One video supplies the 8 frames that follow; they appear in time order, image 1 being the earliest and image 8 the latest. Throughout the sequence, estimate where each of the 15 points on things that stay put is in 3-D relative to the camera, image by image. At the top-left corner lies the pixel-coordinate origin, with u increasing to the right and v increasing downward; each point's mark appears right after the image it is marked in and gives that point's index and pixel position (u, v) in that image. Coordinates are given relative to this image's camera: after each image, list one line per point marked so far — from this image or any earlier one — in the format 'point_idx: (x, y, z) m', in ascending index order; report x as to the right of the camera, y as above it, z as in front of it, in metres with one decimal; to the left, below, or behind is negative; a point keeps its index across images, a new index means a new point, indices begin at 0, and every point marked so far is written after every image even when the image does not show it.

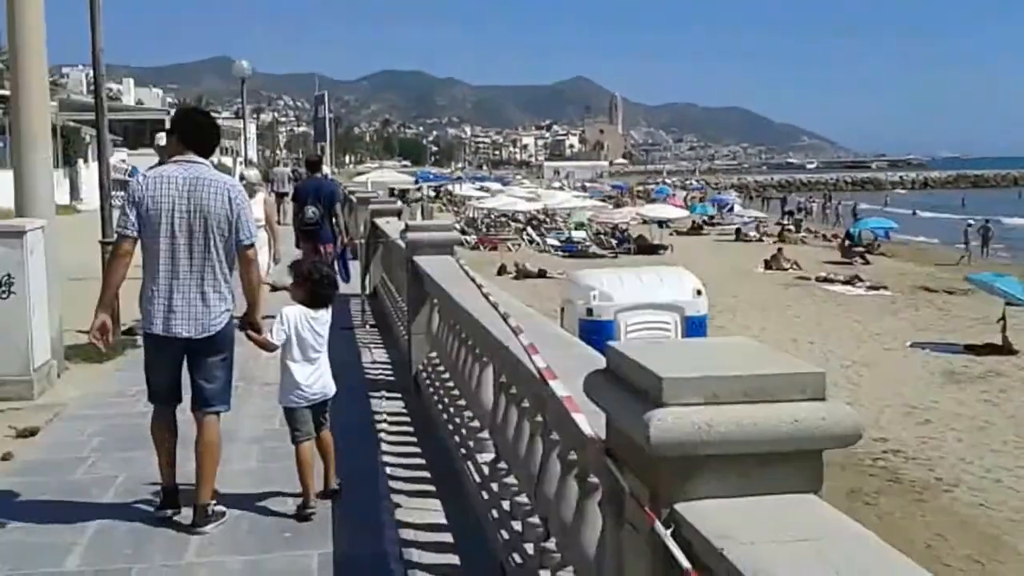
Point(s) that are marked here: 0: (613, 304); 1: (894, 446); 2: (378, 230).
0: (+0.9, -0.1, +9.9) m
1: (+4.1, -1.7, +12.8) m
2: (-1.5, +0.6, +13.2) m
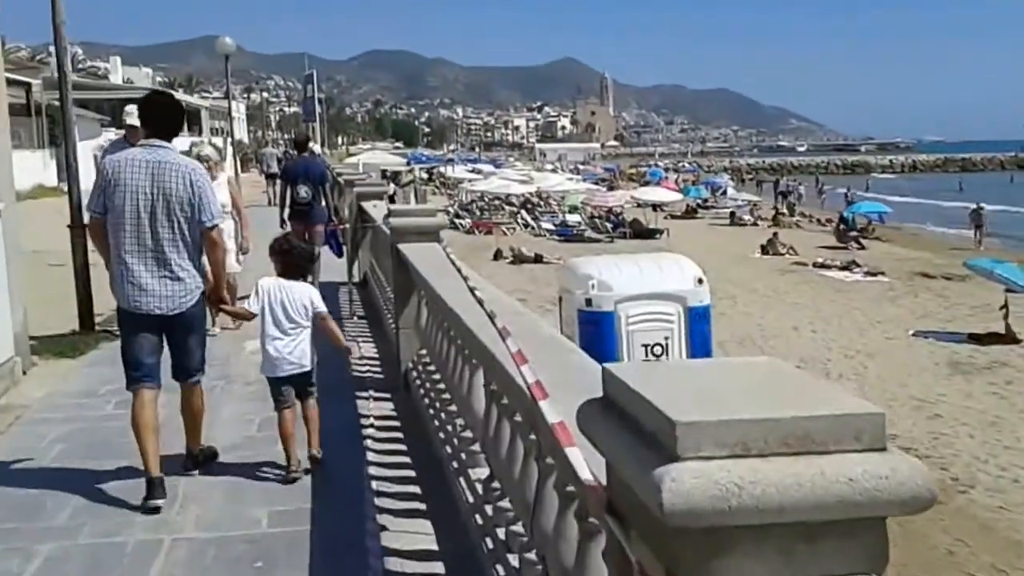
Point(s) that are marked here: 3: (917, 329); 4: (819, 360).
0: (+0.8, -0.1, +9.4) m
1: (+4.0, -1.6, +12.3) m
2: (-1.5, +0.8, +12.6) m
3: (+6.8, -0.7, +20.1) m
4: (+4.4, -1.0, +17.0) m
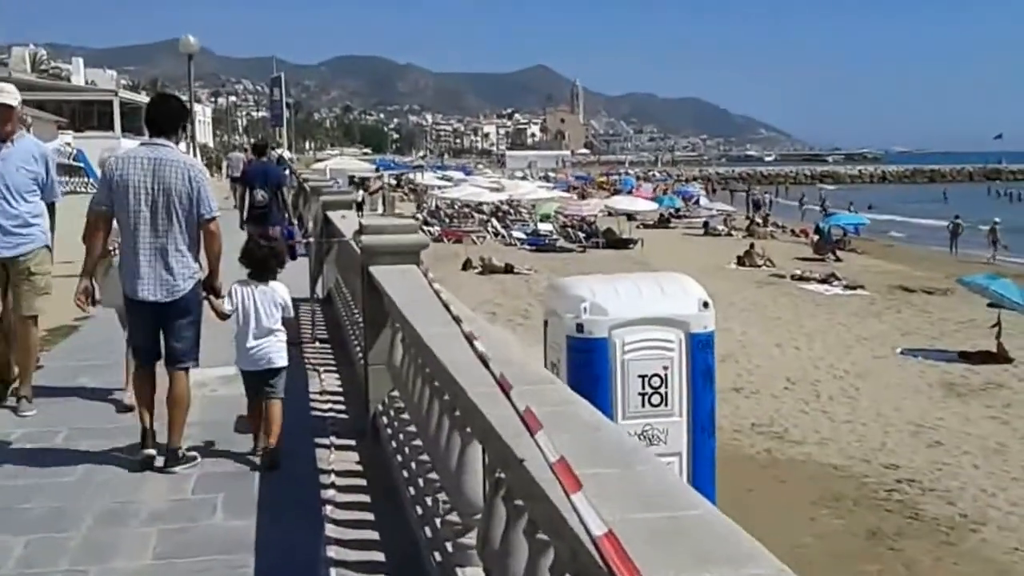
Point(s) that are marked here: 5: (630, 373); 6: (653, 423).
0: (+0.7, -0.2, +8.6) m
1: (+3.8, -1.8, +11.6) m
2: (-1.8, +0.6, +11.7) m
3: (+6.3, -1.0, +19.4) m
4: (+4.0, -1.2, +16.3) m
5: (+0.8, -0.6, +8.6) m
6: (+1.0, -1.0, +8.8) m
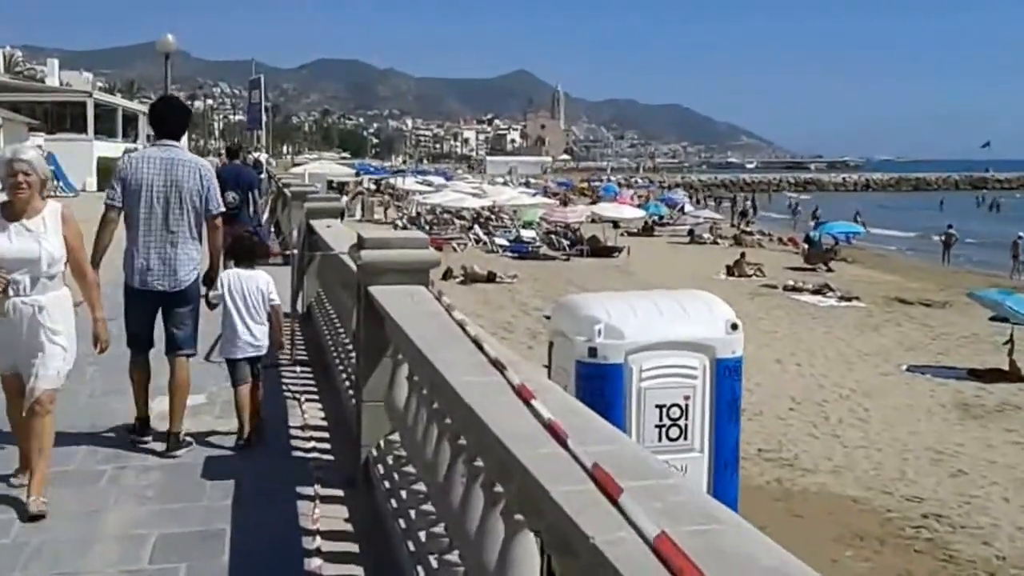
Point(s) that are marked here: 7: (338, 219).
0: (+0.7, -0.4, +7.7) m
1: (+3.7, -2.0, +10.7) m
2: (-1.8, +0.5, +10.8) m
3: (+6.2, -1.2, +18.6) m
4: (+3.9, -1.4, +15.4) m
5: (+0.9, -0.7, +7.8) m
6: (+1.0, -1.1, +7.9) m
7: (-1.6, +0.7, +11.5) m
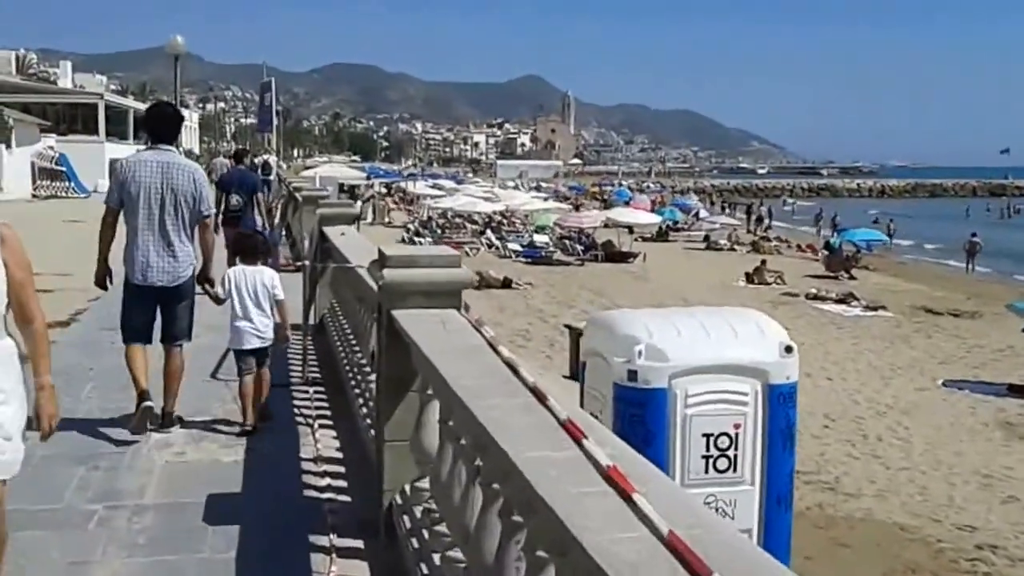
0: (+0.9, -0.4, +7.0) m
1: (+4.0, -2.1, +10.0) m
2: (-1.6, +0.4, +10.1) m
3: (+6.4, -1.3, +17.9) m
4: (+4.1, -1.6, +14.7) m
5: (+1.1, -0.8, +7.1) m
6: (+1.2, -1.2, +7.2) m
7: (-1.4, +0.6, +10.8) m
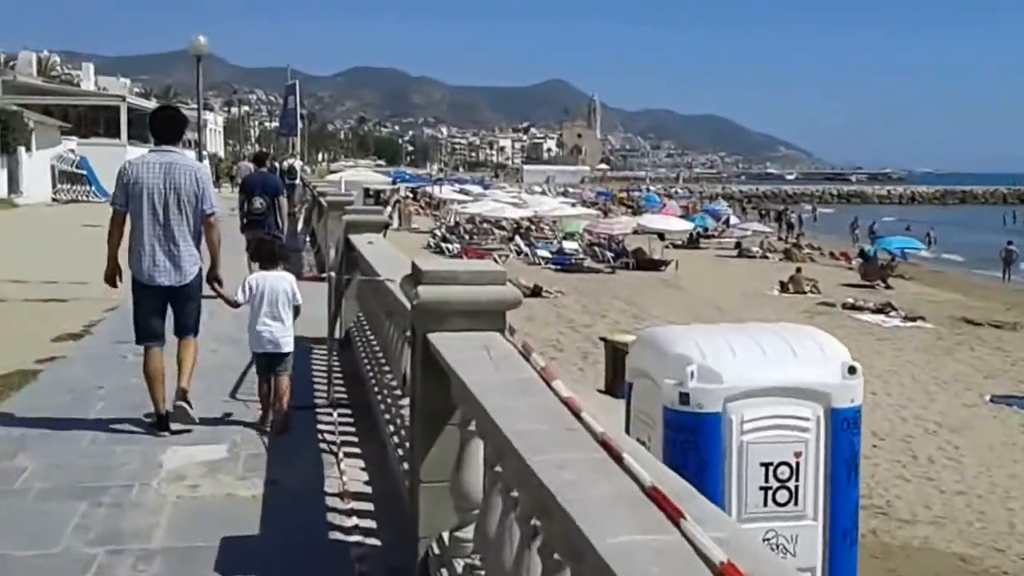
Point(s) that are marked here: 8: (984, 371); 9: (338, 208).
0: (+1.1, -0.5, +6.4) m
1: (+4.2, -2.2, +9.4) m
2: (-1.3, +0.3, +9.6) m
3: (+6.9, -1.5, +17.2) m
4: (+4.5, -1.7, +14.1) m
5: (+1.3, -0.9, +6.5) m
6: (+1.5, -1.3, +6.6) m
7: (-1.1, +0.5, +10.3) m
8: (+7.6, -1.3, +19.4) m
9: (-2.0, +1.0, +14.0) m
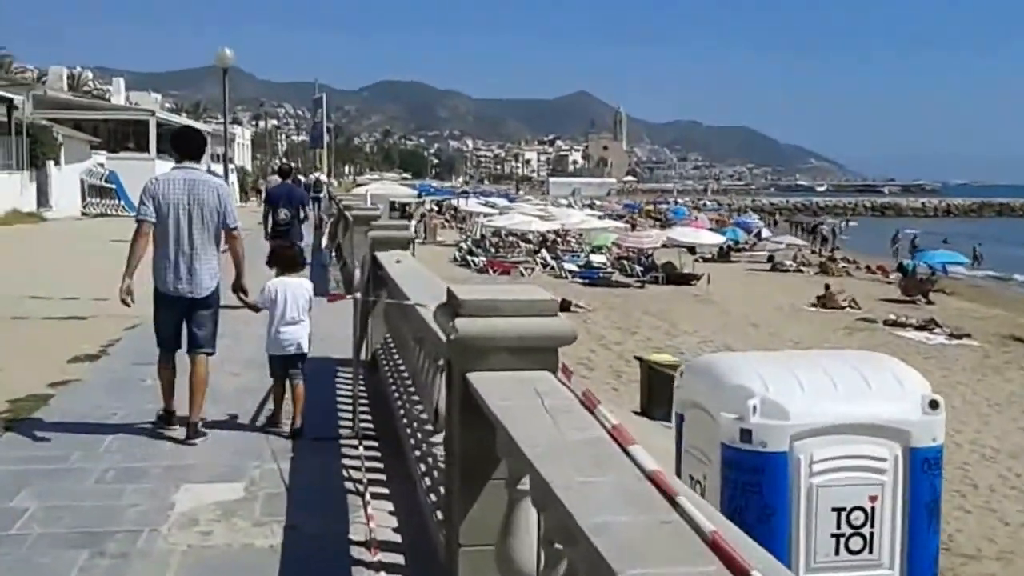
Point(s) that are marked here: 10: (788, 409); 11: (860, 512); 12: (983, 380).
0: (+1.3, -0.7, +5.8) m
1: (+4.5, -2.4, +8.6) m
2: (-1.0, +0.1, +9.0) m
3: (+7.3, -1.7, +16.4) m
4: (+4.9, -1.9, +13.4) m
5: (+1.5, -1.1, +5.8) m
6: (+1.7, -1.4, +6.0) m
7: (-0.8, +0.3, +9.7) m
8: (+8.1, -1.6, +18.6) m
9: (-1.6, +0.8, +13.5) m
10: (+1.3, -0.6, +5.8) m
11: (+1.7, -1.1, +5.9) m
12: (+7.6, -1.5, +19.3) m
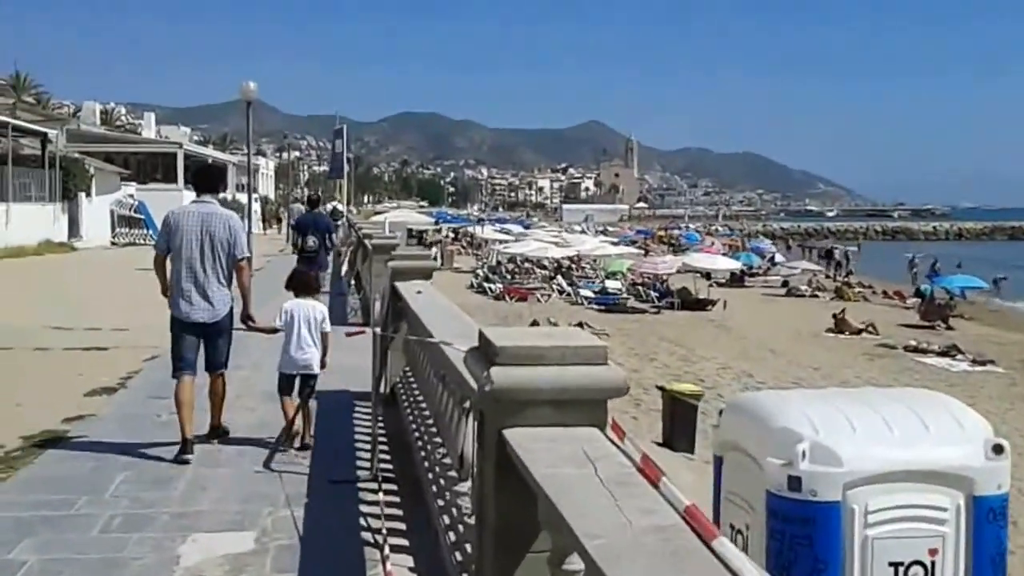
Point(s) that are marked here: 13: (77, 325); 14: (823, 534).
0: (+1.5, -0.8, +5.4) m
1: (+4.7, -2.6, +8.1) m
2: (-0.8, -0.1, +8.7) m
3: (+7.6, -2.1, +15.9) m
4: (+5.1, -2.2, +12.9) m
5: (+1.6, -1.2, +5.4) m
6: (+1.8, -1.6, +5.5) m
7: (-0.6, 0.0, +9.3) m
8: (+8.4, -2.0, +18.1) m
9: (-1.4, +0.4, +13.1) m
10: (+1.5, -0.7, +5.4) m
11: (+1.8, -1.3, +5.5) m
12: (+7.9, -1.9, +18.8) m
13: (-6.6, -0.6, +17.8) m
14: (+1.4, -1.1, +5.4) m
